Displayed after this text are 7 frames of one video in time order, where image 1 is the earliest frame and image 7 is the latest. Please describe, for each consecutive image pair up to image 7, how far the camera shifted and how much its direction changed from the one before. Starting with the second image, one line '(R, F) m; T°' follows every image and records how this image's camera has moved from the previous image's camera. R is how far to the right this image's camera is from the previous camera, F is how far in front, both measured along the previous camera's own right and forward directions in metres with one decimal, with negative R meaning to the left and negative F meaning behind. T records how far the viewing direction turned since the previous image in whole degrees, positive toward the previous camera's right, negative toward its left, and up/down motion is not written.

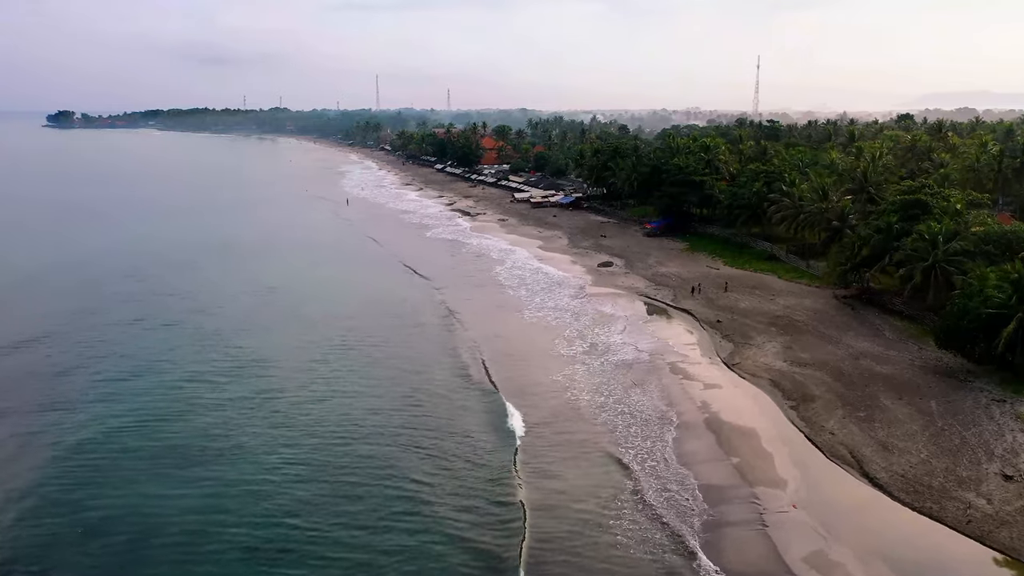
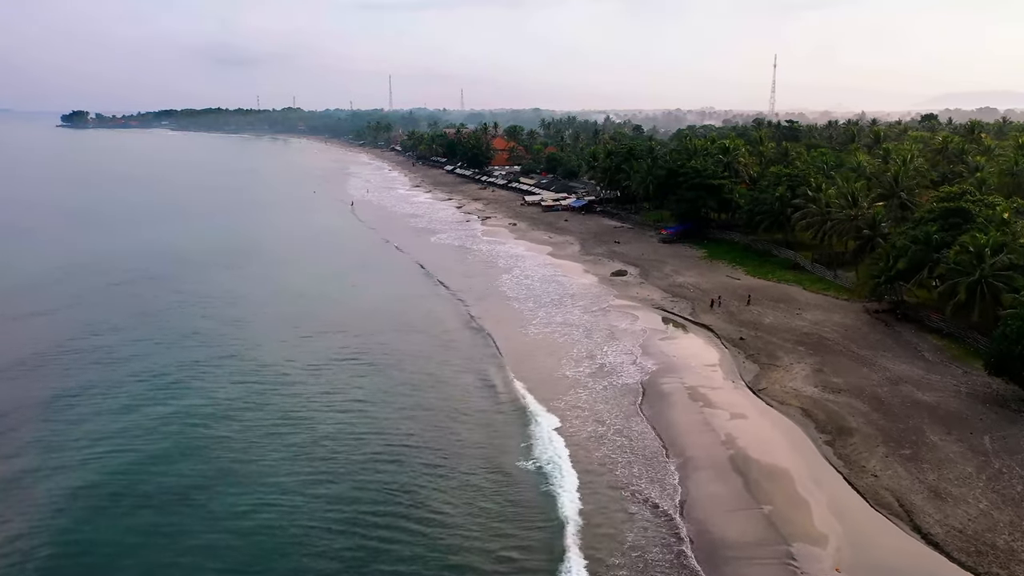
(+0.3, +2.5) m; -1°
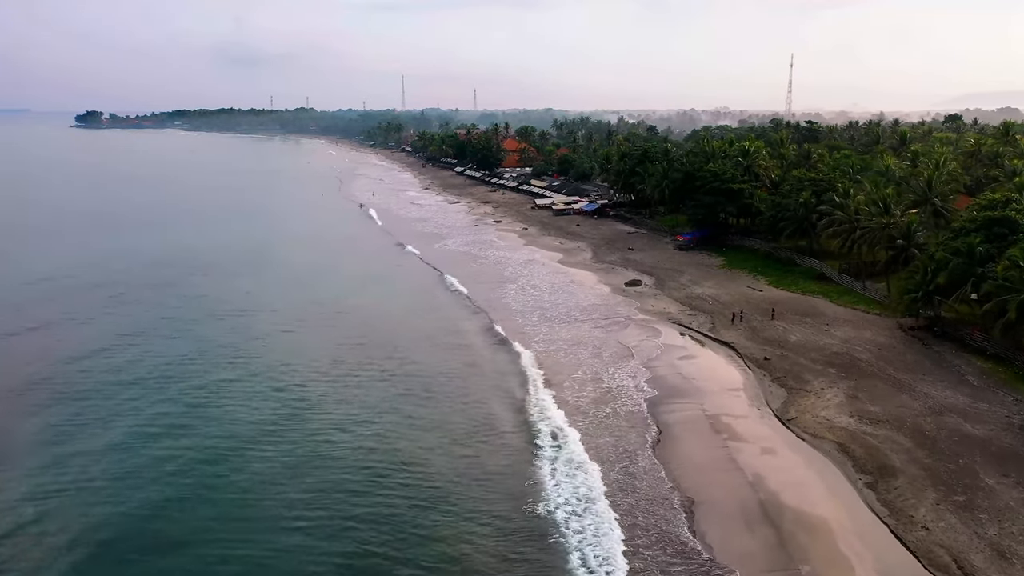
(+0.3, +2.5) m; -1°
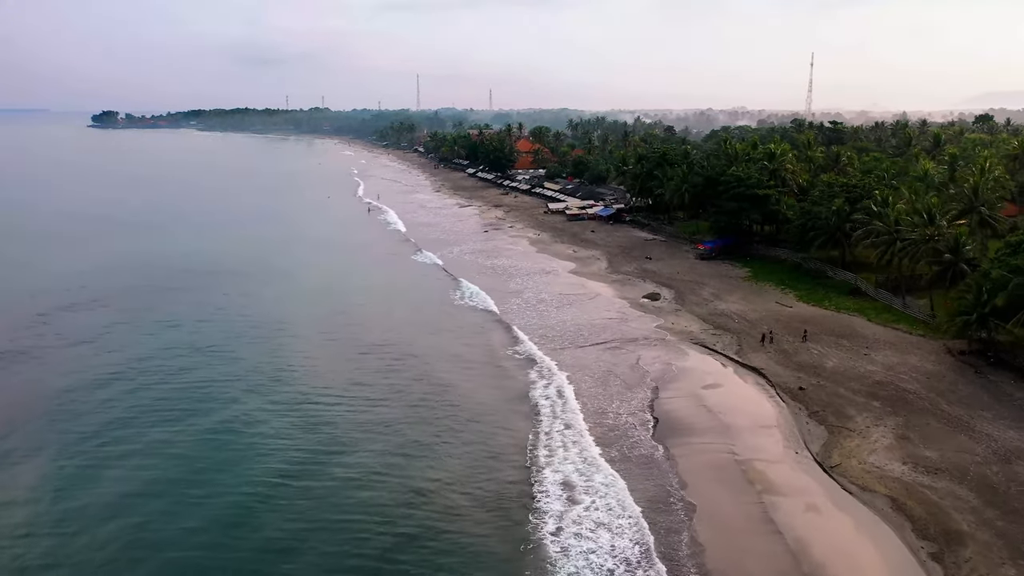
(+0.4, +3.1) m; -1°
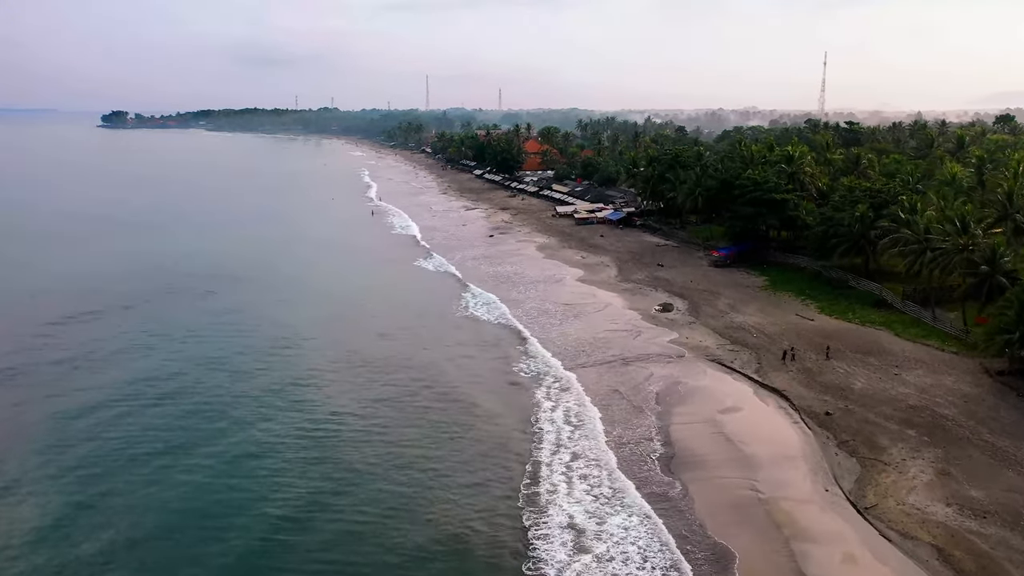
(+0.3, +2.1) m; -1°
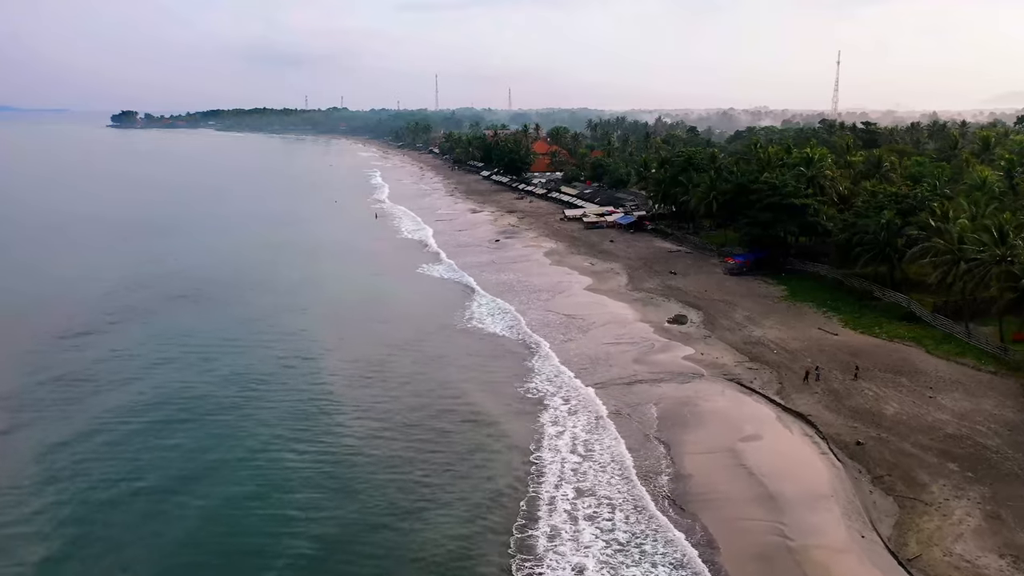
(+0.2, +2.1) m; -1°
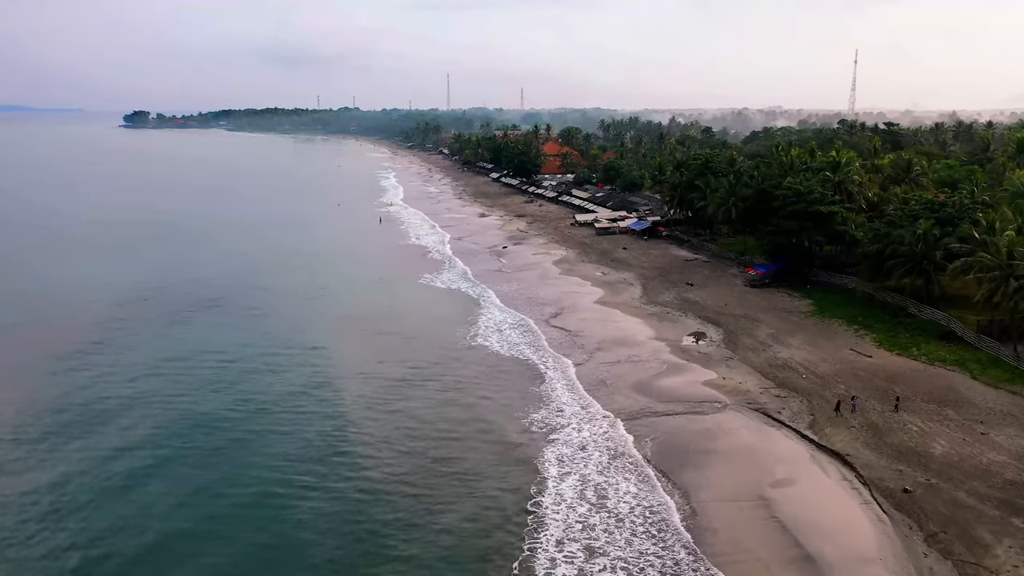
(+0.3, +2.7) m; -1°
